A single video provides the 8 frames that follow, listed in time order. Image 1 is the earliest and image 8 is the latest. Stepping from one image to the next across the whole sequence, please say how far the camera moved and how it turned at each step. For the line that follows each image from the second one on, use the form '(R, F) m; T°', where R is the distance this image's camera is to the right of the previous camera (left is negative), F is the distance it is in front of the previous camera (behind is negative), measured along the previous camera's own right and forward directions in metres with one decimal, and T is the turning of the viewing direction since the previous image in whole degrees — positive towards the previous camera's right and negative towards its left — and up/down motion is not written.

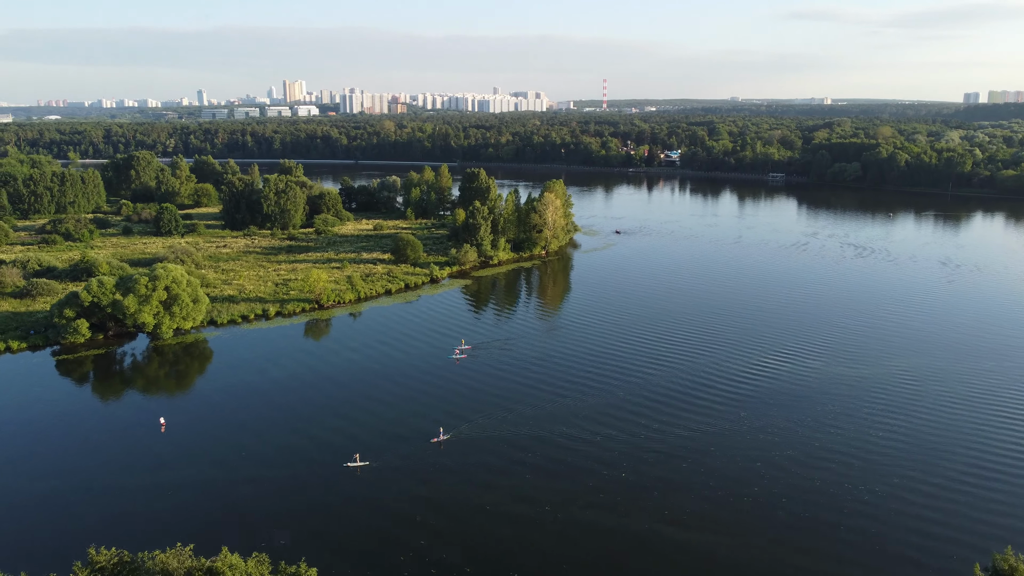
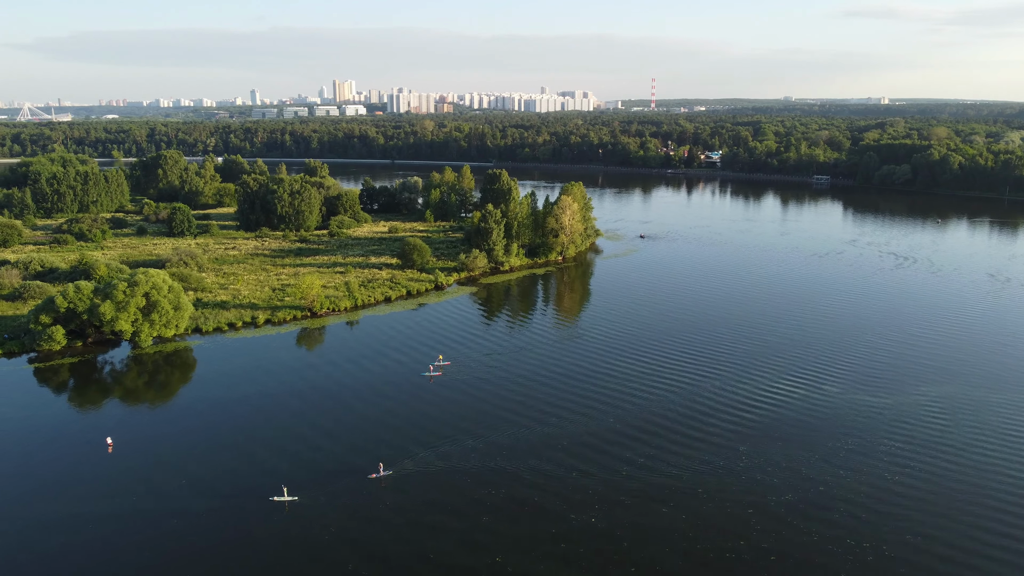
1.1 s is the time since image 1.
(+2.3, +2.5) m; -3°
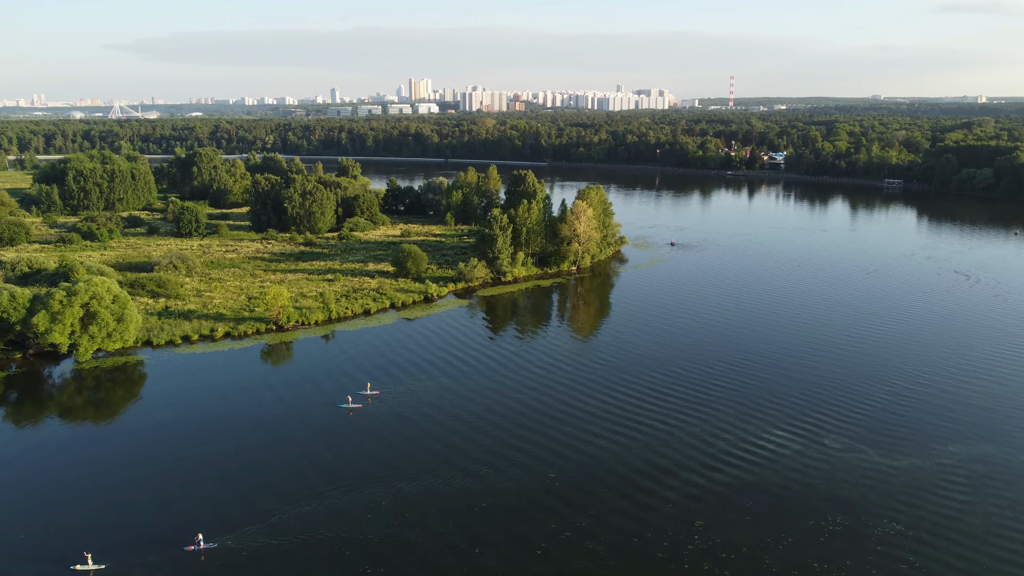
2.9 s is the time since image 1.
(+4.2, +4.4) m; -5°
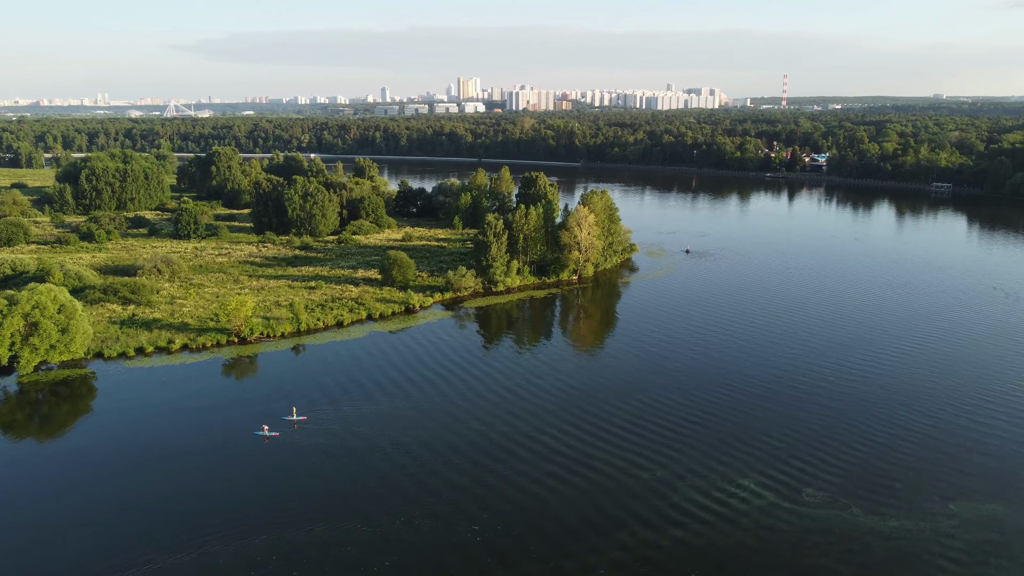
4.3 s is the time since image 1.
(+3.1, +2.9) m; -3°
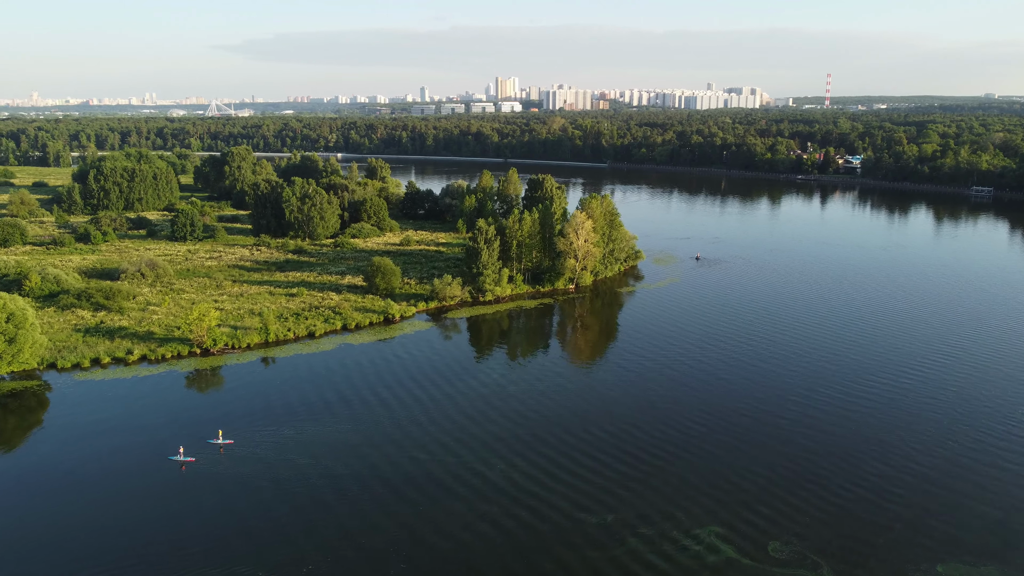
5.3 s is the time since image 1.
(+2.6, +2.3) m; -3°
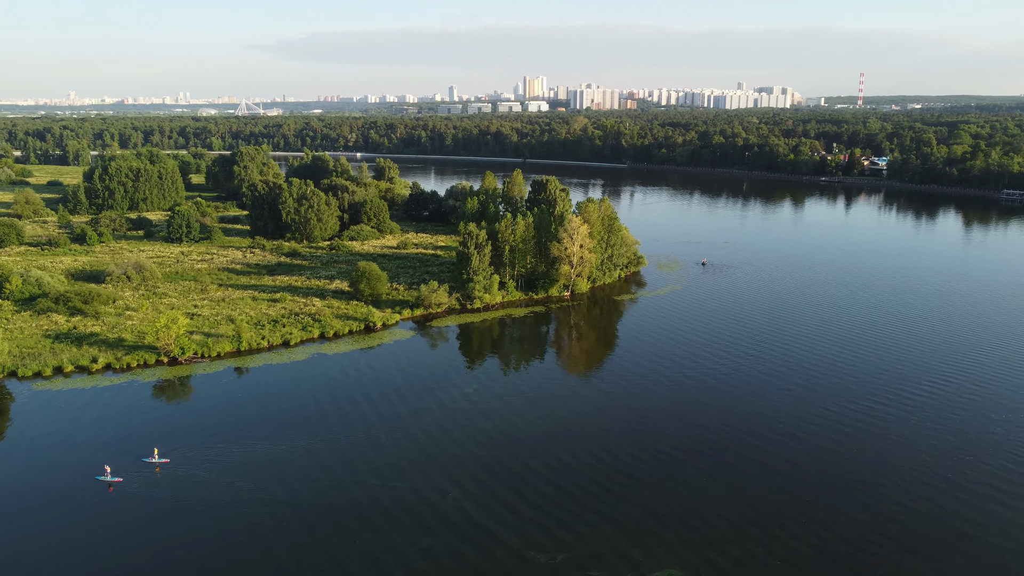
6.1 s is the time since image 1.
(+1.9, +1.7) m; -2°
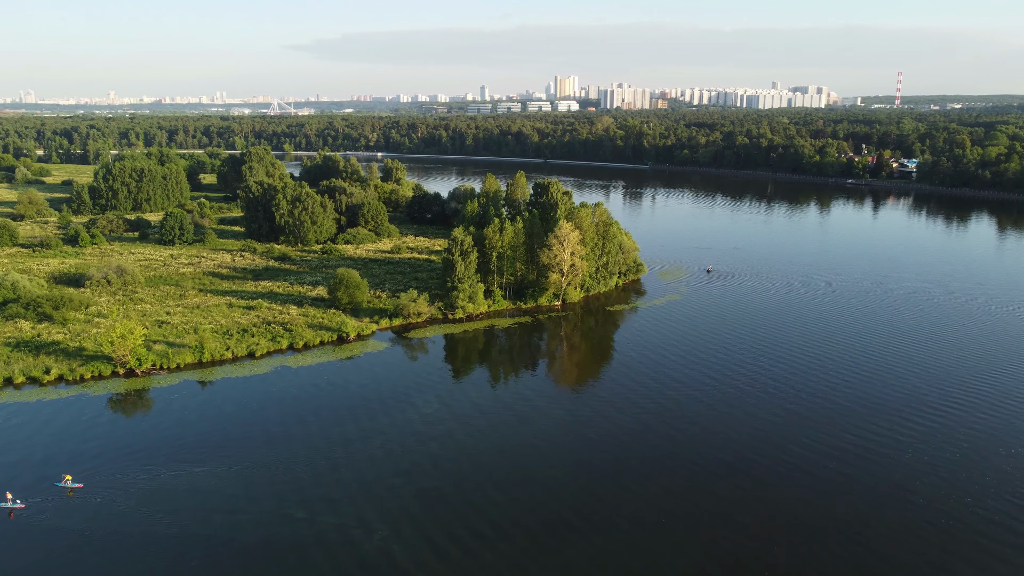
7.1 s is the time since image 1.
(+2.2, +2.0) m; -2°
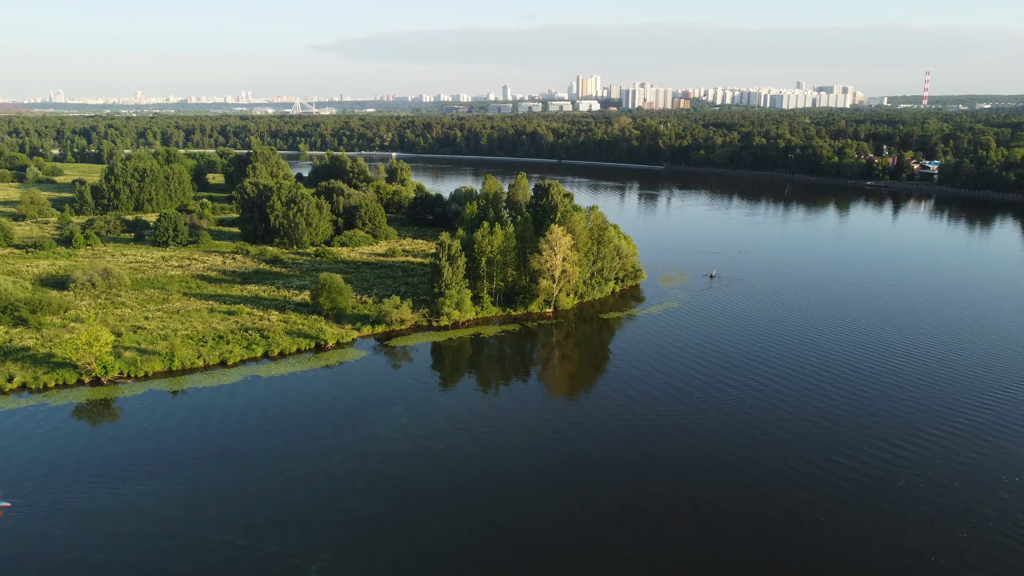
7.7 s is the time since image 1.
(+1.6, +1.4) m; -2°
